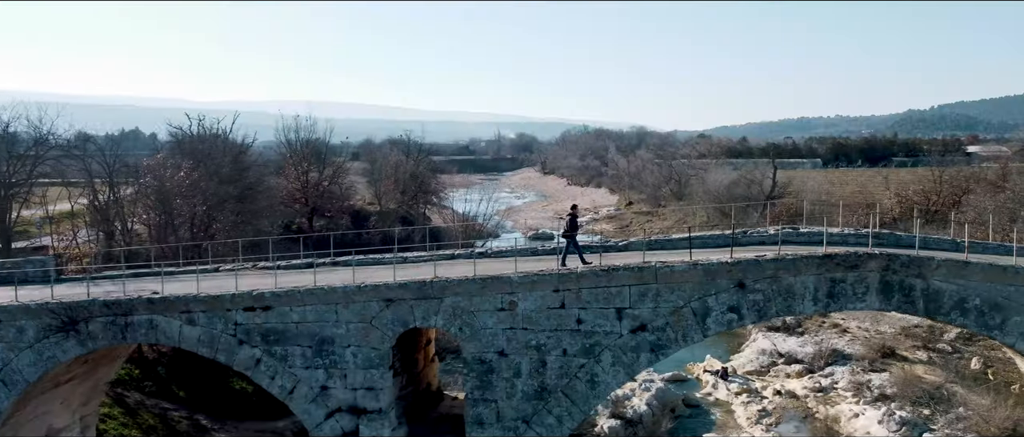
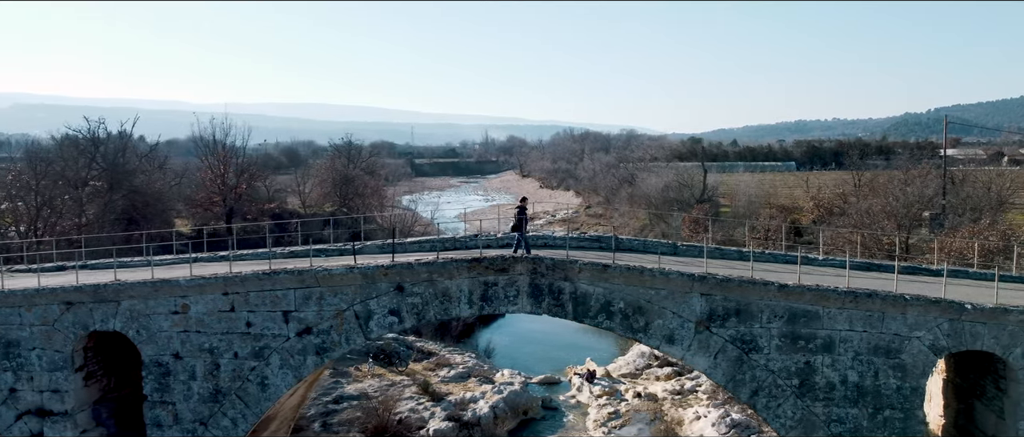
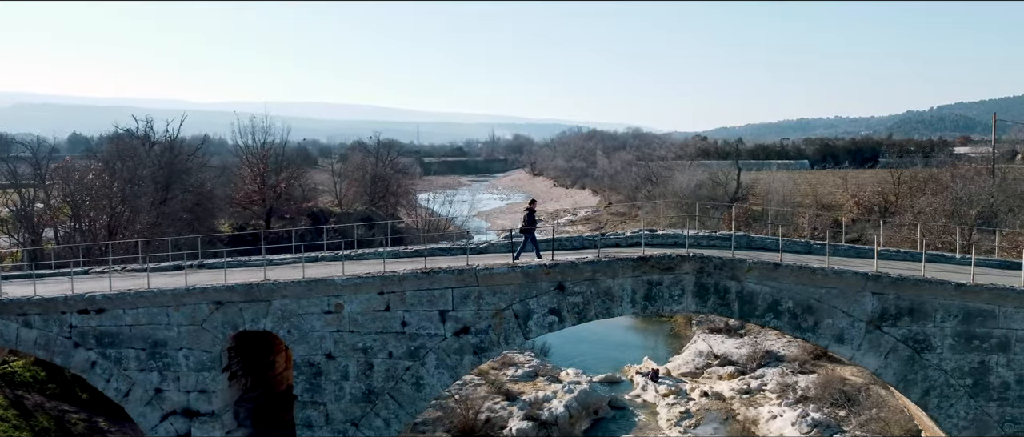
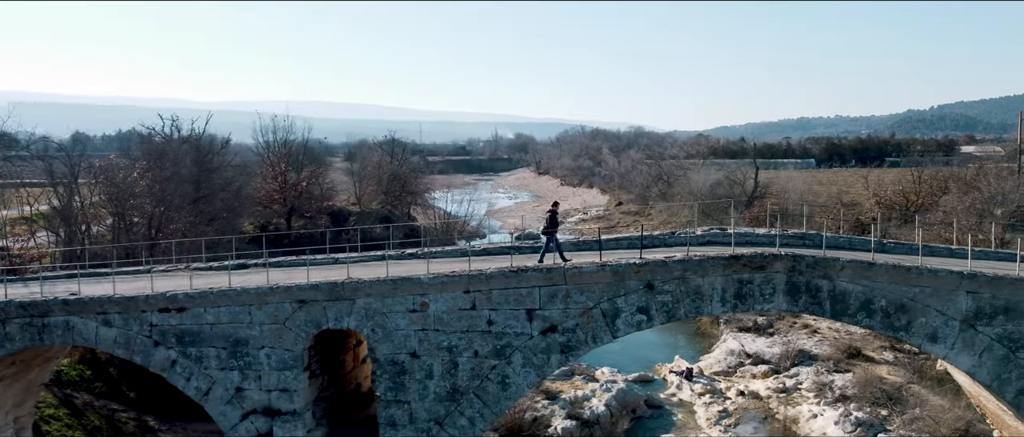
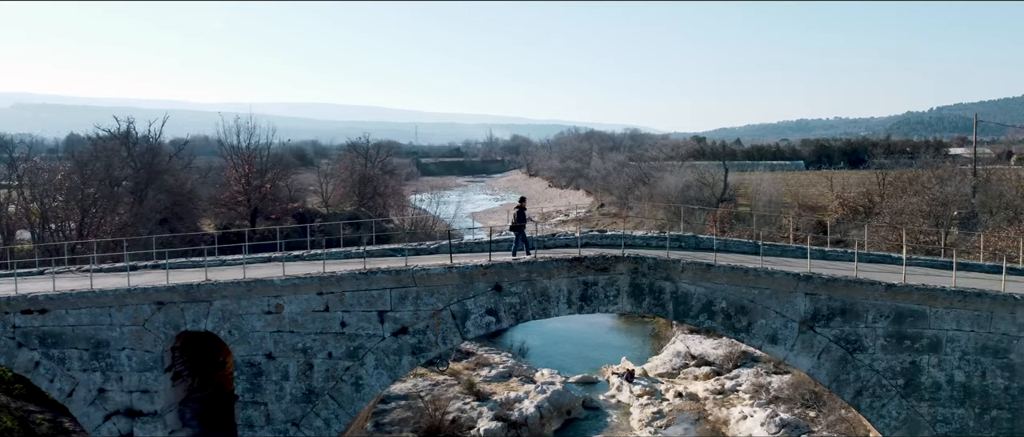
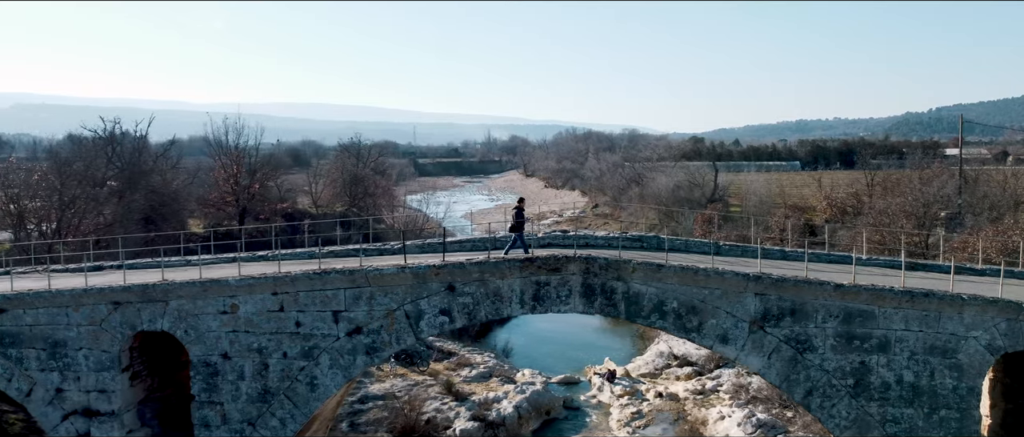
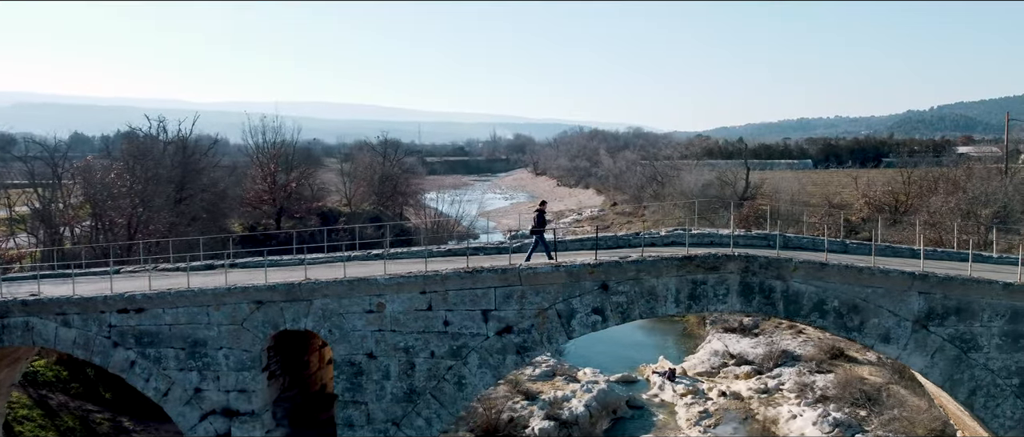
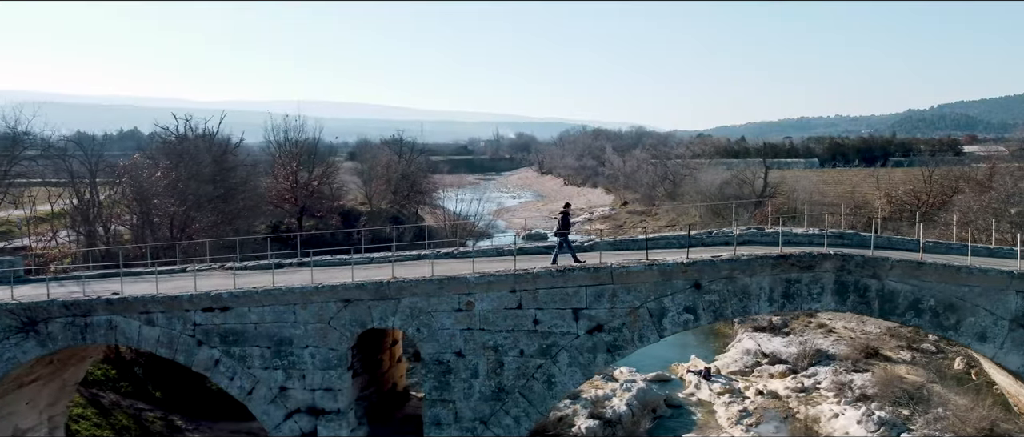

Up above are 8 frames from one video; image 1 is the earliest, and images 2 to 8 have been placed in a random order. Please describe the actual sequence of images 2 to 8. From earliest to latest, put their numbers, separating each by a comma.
8, 4, 7, 3, 5, 6, 2
